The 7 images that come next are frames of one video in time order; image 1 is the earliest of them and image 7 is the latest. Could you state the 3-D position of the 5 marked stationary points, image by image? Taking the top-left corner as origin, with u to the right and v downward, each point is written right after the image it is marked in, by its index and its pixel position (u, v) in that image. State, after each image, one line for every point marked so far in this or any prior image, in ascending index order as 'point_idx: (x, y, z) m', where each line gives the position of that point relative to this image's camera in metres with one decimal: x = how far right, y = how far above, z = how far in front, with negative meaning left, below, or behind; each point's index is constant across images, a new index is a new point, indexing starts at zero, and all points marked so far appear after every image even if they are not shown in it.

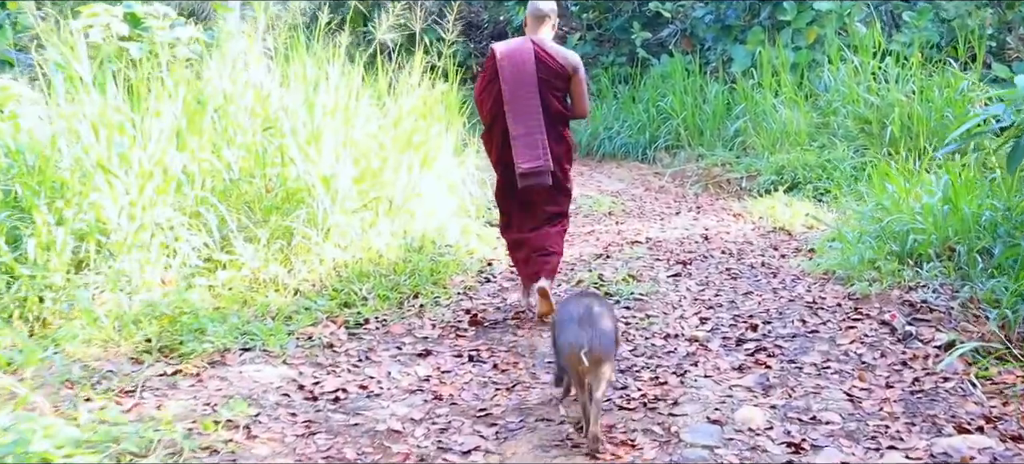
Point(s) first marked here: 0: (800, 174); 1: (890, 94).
0: (+1.8, +0.4, +8.0) m
1: (+2.5, +0.9, +8.3) m
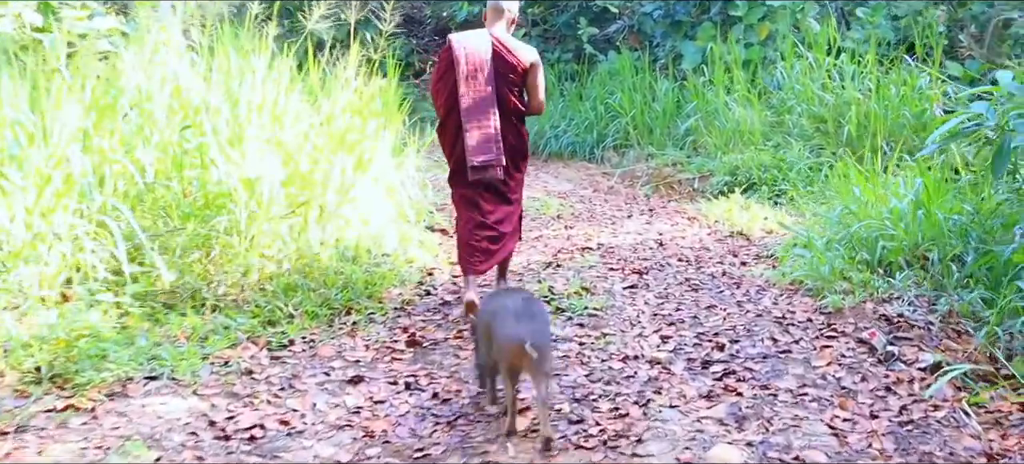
0: (+1.5, +0.3, +7.7) m
1: (+2.1, +0.9, +8.0) m
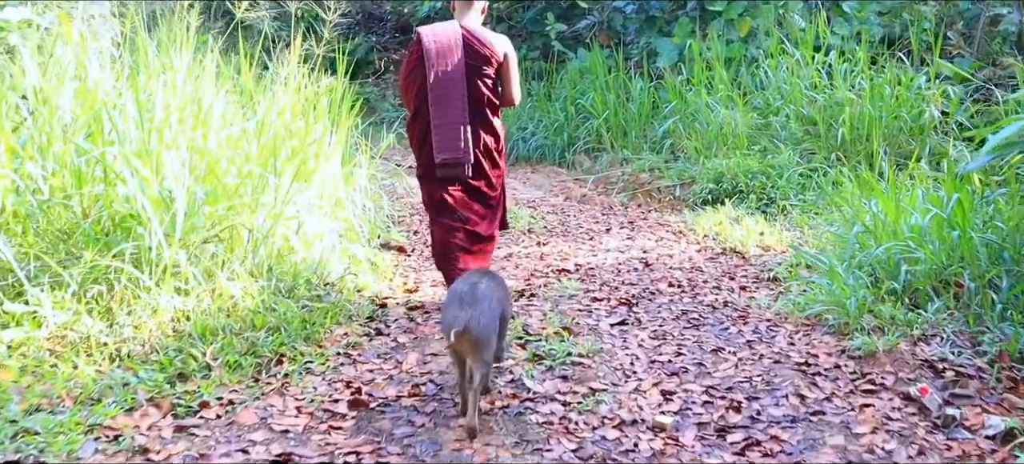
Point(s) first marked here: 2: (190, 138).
0: (+1.3, +0.3, +7.1) m
1: (+1.9, +0.8, +7.4) m
2: (-1.0, +0.3, +3.8) m
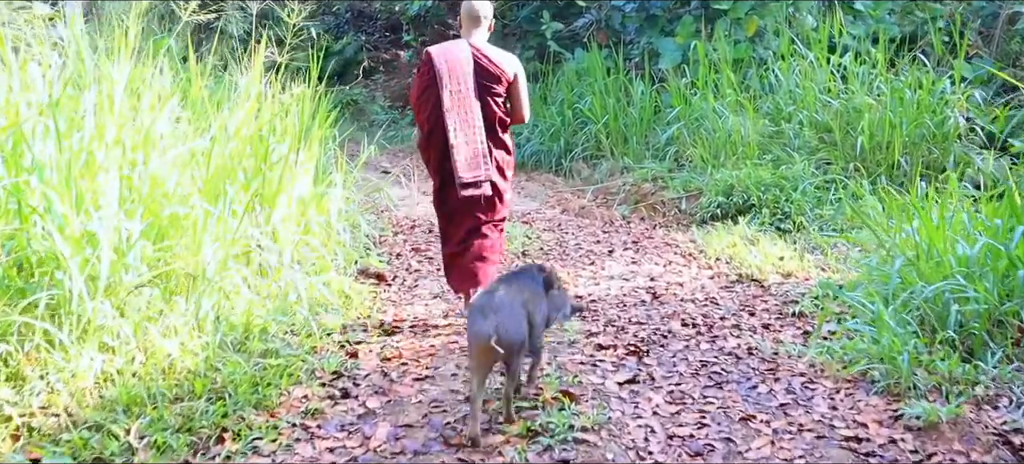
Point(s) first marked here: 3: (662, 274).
0: (+1.3, +0.2, +6.5) m
1: (+1.9, +0.7, +6.9) m
2: (-1.0, +0.2, +3.2) m
3: (+0.6, -0.2, +4.8) m
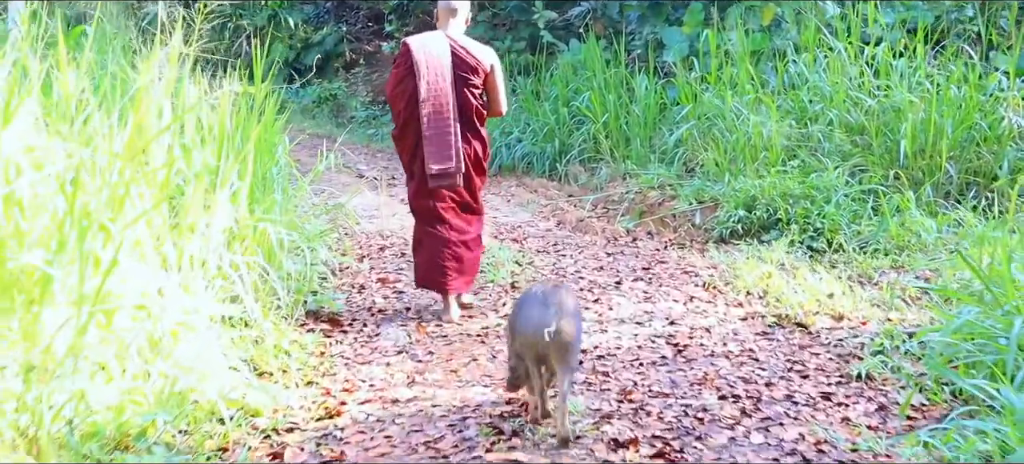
0: (+1.2, +0.1, +5.6) m
1: (+1.8, +0.7, +6.0) m
2: (-1.0, +0.1, +2.3) m
3: (+0.5, -0.3, +3.9) m
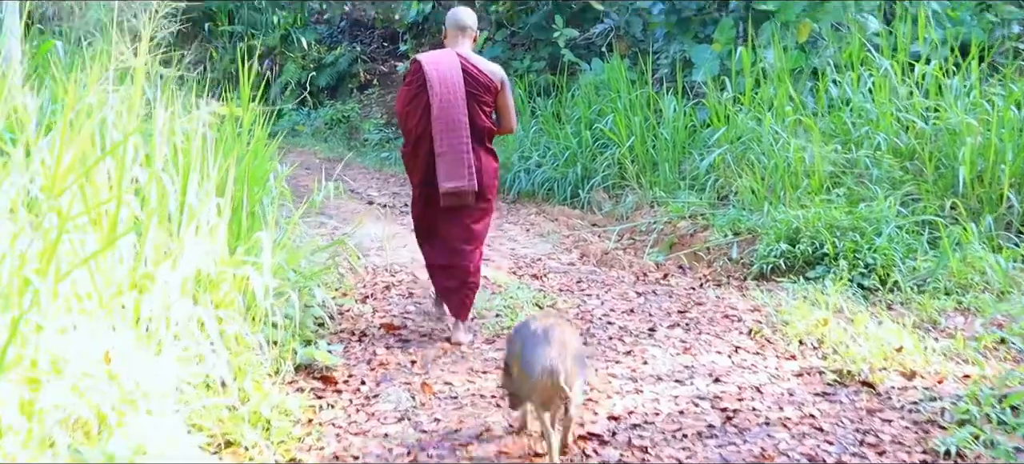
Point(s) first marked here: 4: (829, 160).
0: (+1.3, 0.0, +5.1) m
1: (+1.9, +0.5, +5.5) m
2: (-1.0, 0.0, +1.8) m
3: (+0.6, -0.4, +3.4) m
4: (+1.5, +0.3, +5.8) m
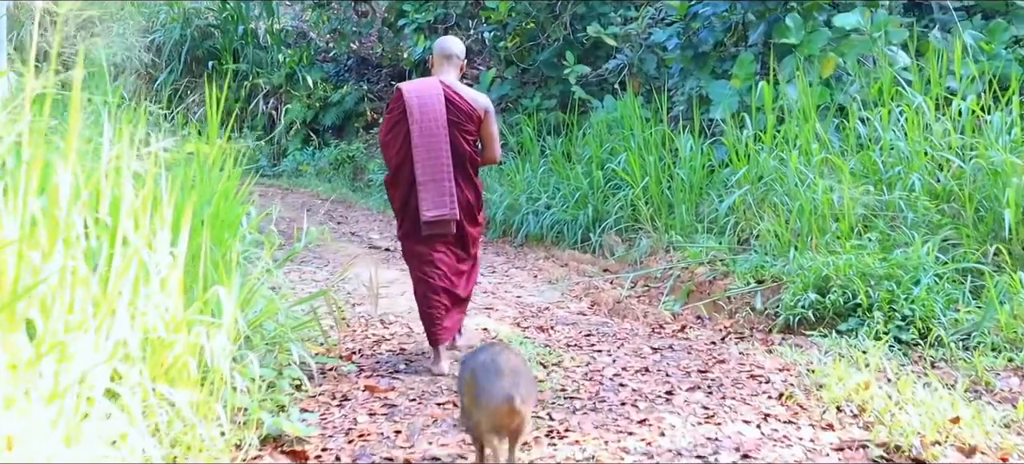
0: (+1.3, -0.2, +4.7) m
1: (+1.9, +0.3, +5.0) m
2: (-1.0, -0.1, +1.4) m
3: (+0.6, -0.5, +3.0) m
4: (+1.5, +0.1, +5.4) m
